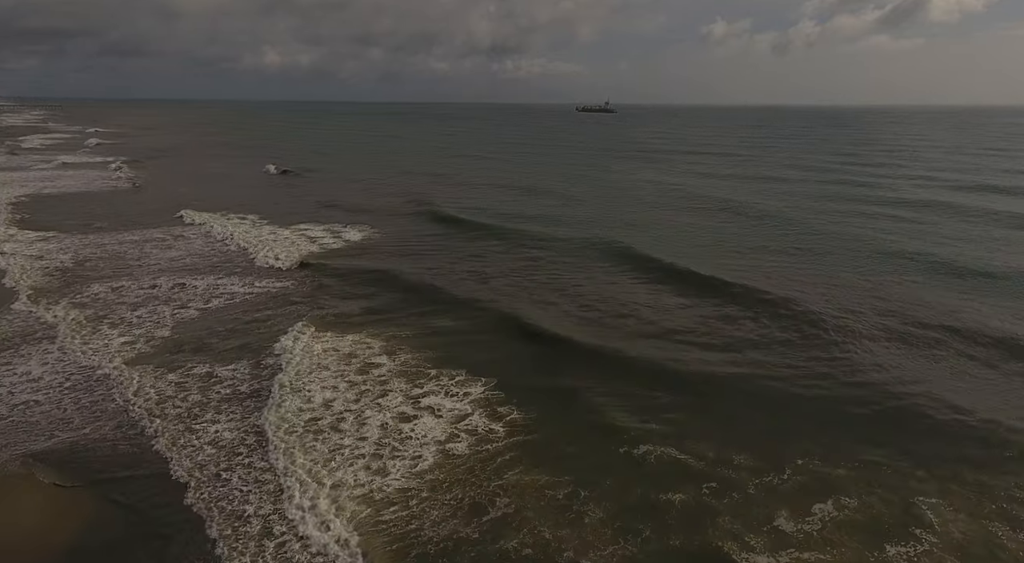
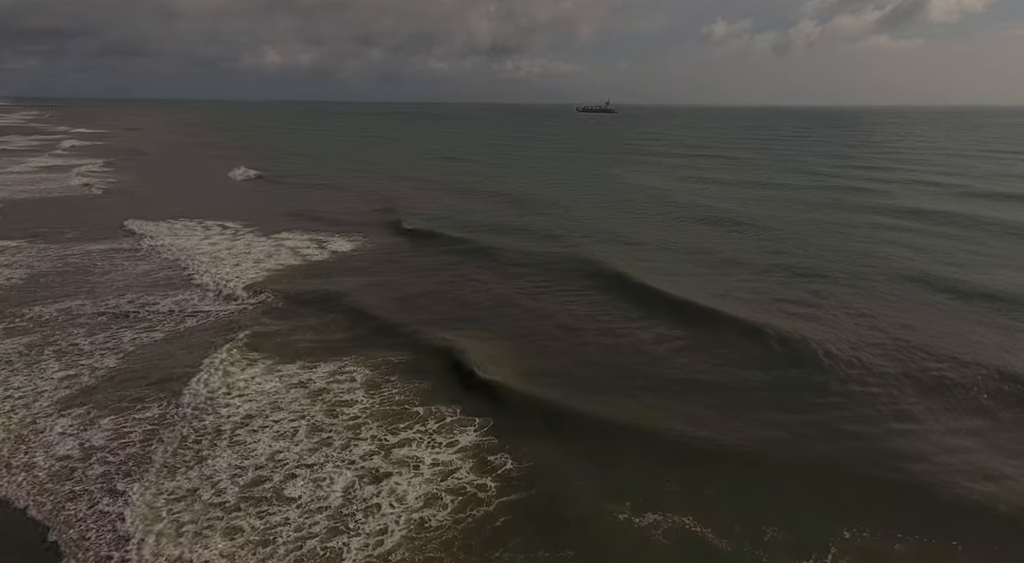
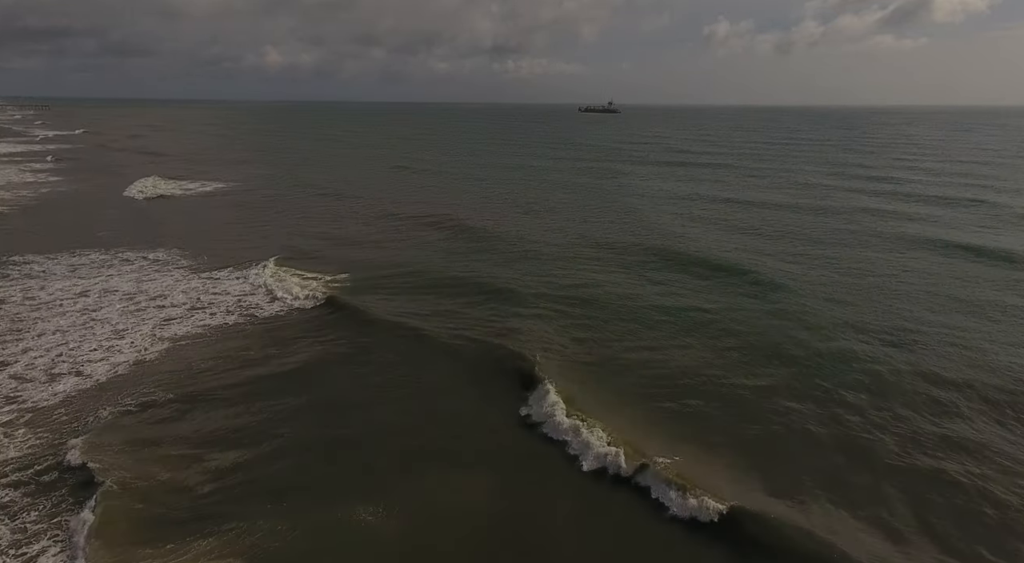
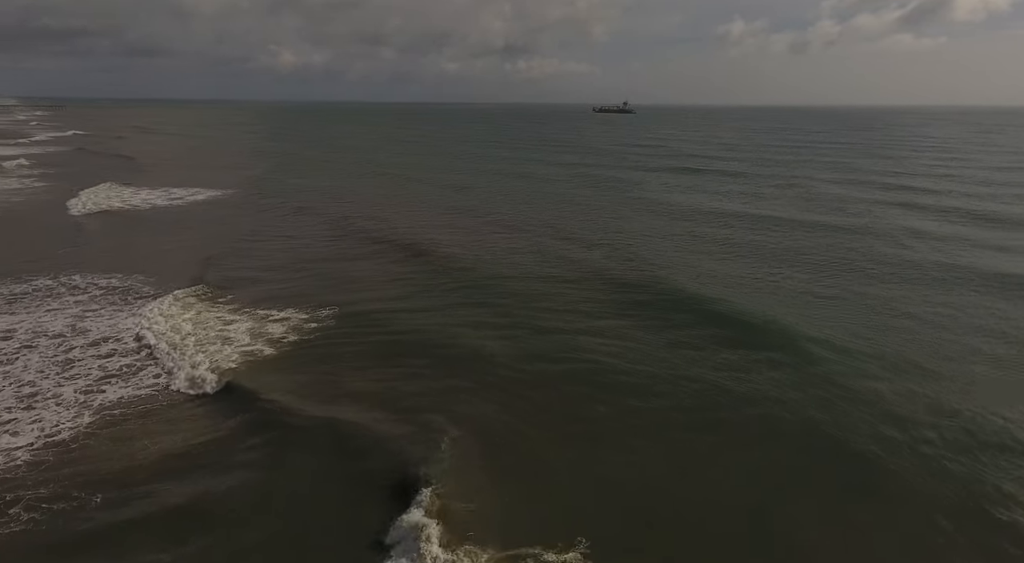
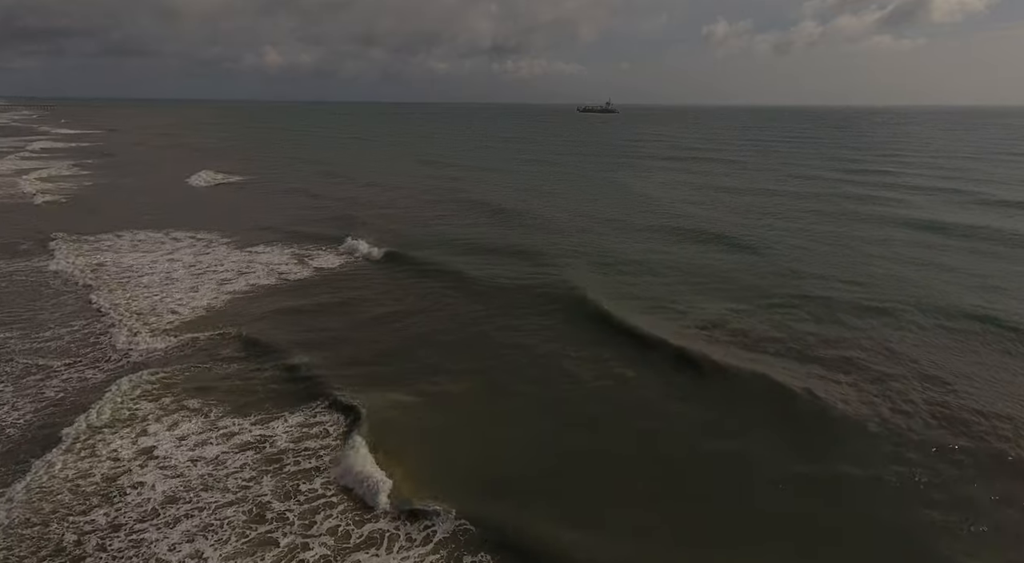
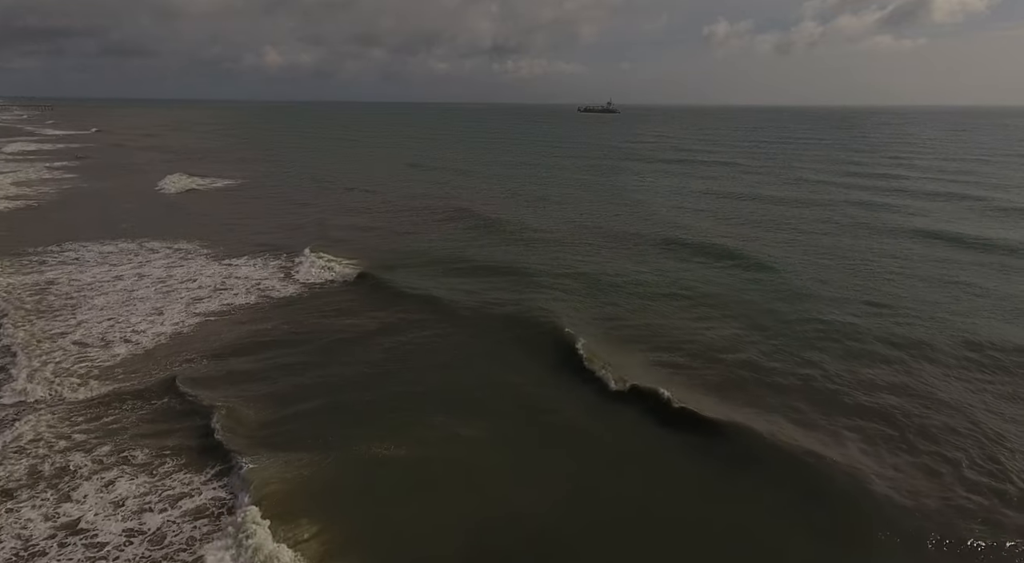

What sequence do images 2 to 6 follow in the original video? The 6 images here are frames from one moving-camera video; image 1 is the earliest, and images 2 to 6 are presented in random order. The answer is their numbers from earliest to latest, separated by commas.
2, 5, 6, 3, 4
